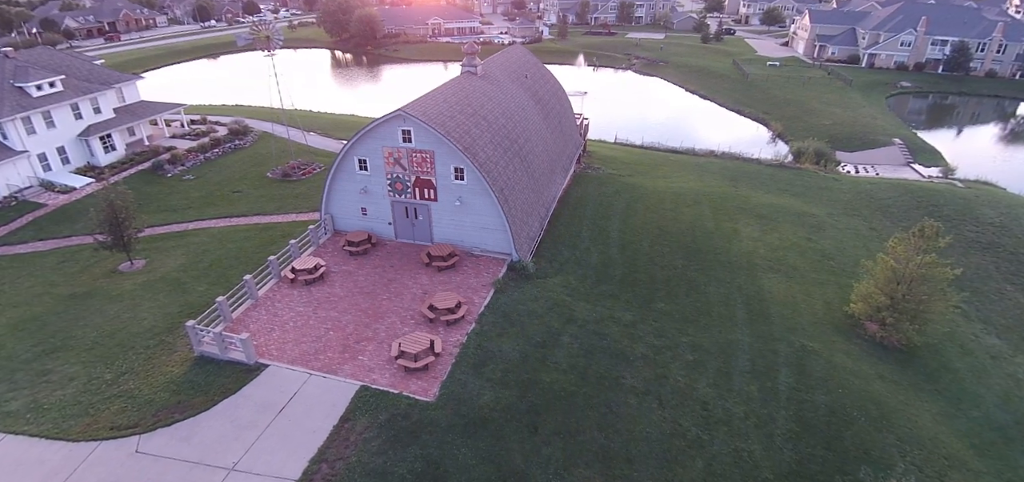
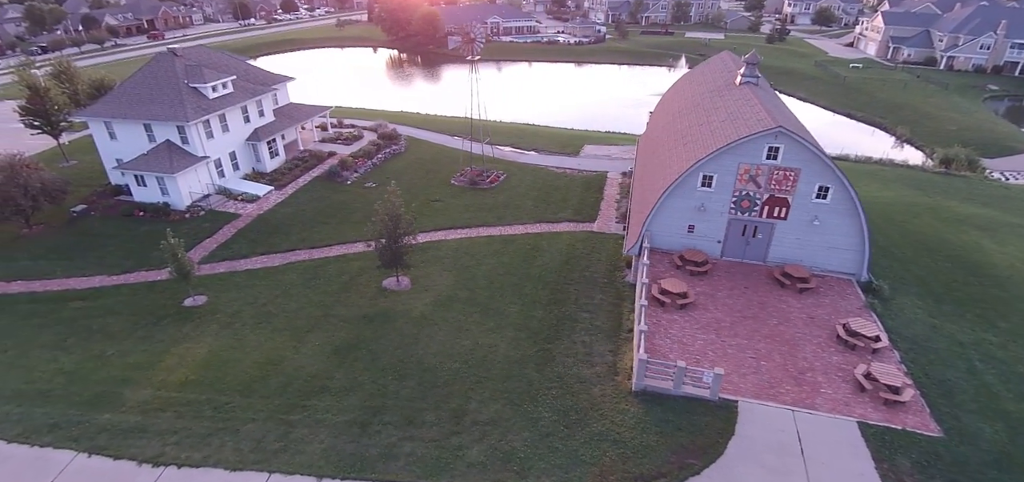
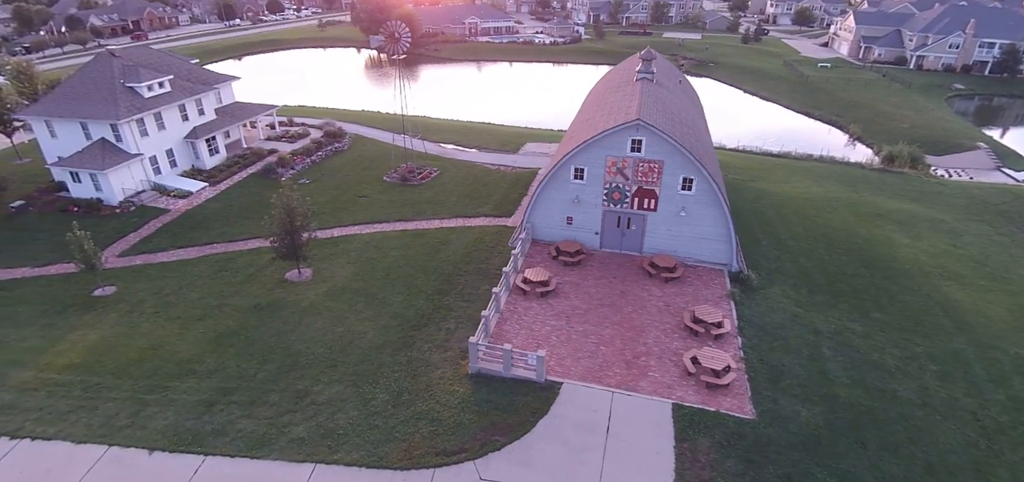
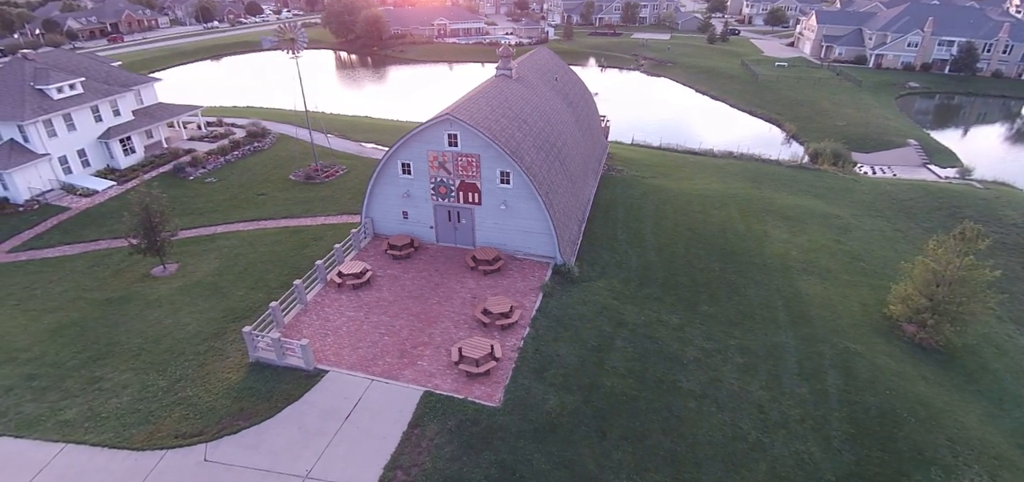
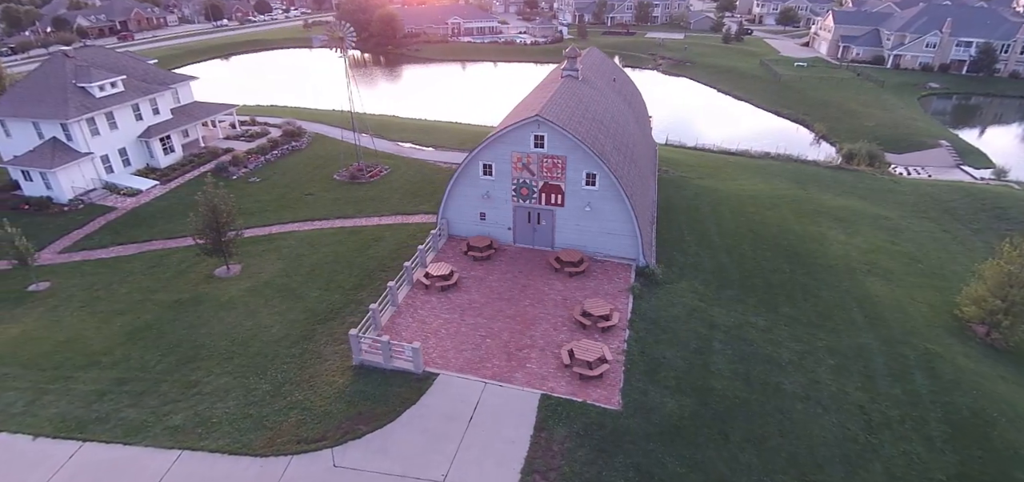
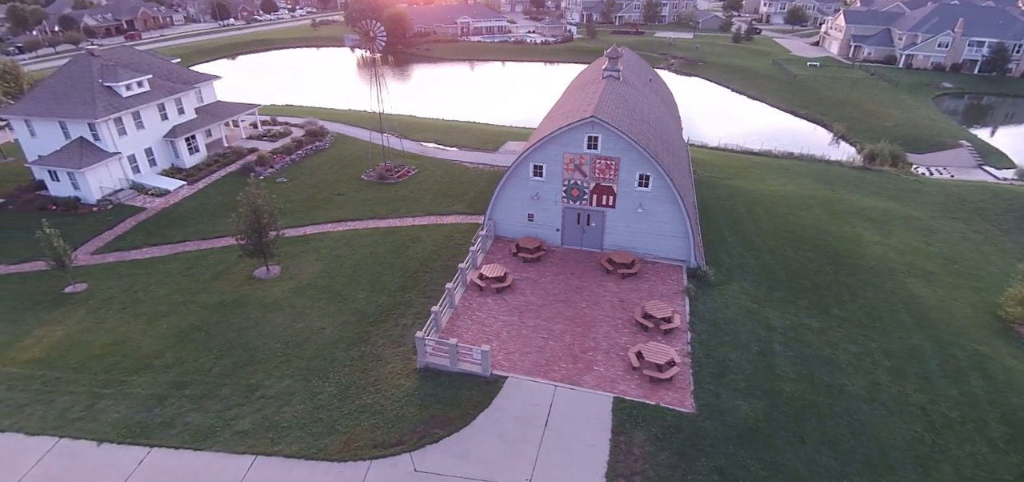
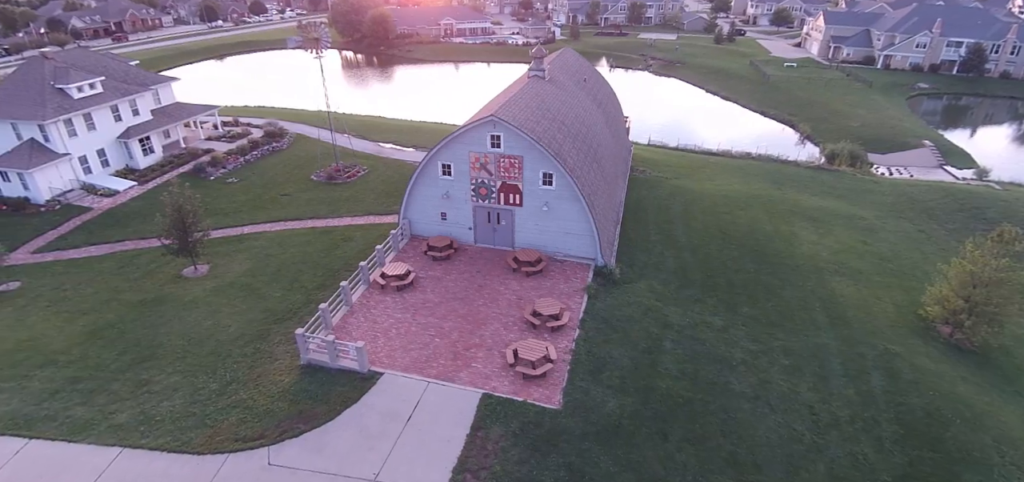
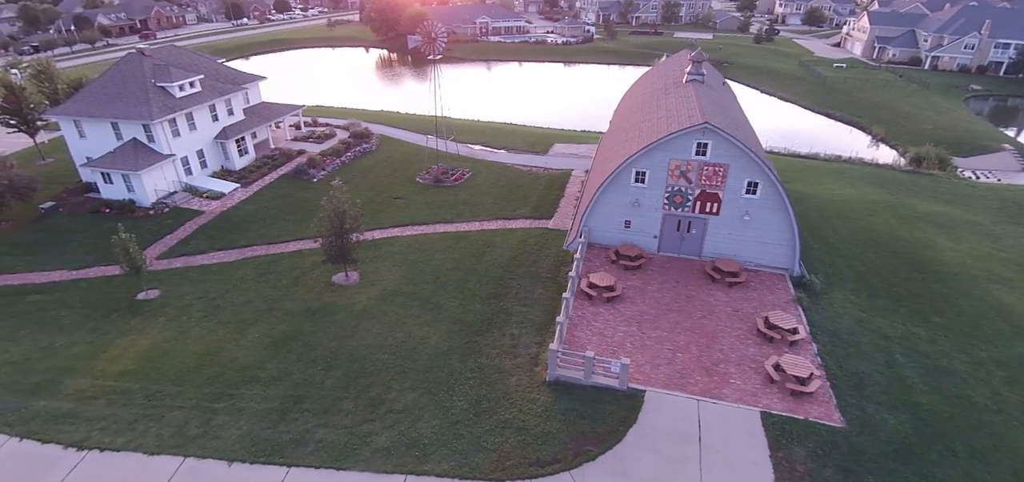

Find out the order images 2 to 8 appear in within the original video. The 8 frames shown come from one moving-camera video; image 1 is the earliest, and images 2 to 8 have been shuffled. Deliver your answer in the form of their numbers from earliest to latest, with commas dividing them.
4, 7, 5, 6, 3, 8, 2
